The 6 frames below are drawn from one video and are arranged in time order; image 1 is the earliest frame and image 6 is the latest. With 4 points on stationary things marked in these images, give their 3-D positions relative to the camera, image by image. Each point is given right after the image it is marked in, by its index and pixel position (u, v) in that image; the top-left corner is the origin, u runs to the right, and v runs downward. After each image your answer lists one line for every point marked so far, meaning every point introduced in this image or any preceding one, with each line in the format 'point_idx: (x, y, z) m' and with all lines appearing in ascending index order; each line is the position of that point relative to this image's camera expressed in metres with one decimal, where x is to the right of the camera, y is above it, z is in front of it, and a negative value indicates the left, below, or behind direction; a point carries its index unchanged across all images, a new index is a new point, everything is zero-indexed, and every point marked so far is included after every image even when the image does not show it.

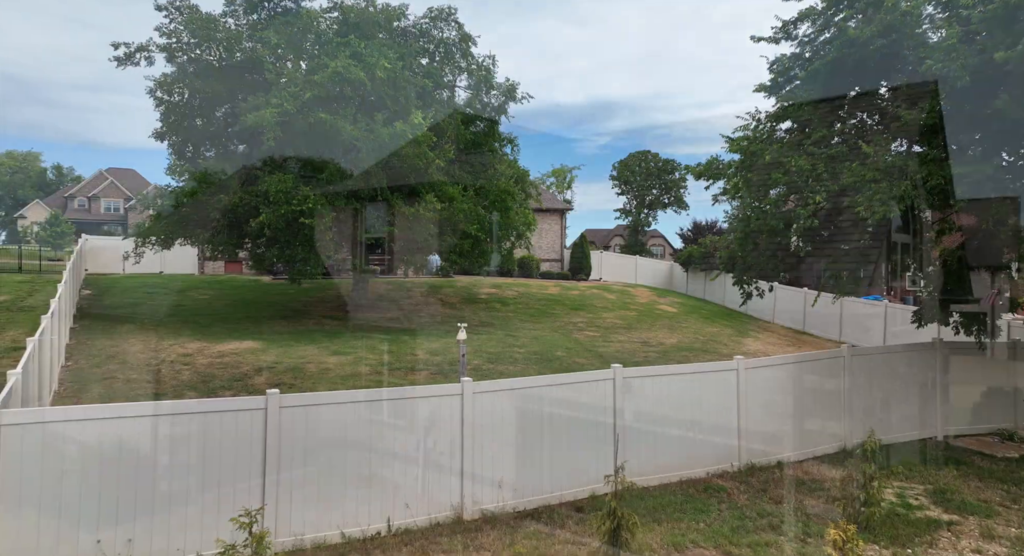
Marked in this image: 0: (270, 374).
0: (-4.2, -1.7, +10.8) m
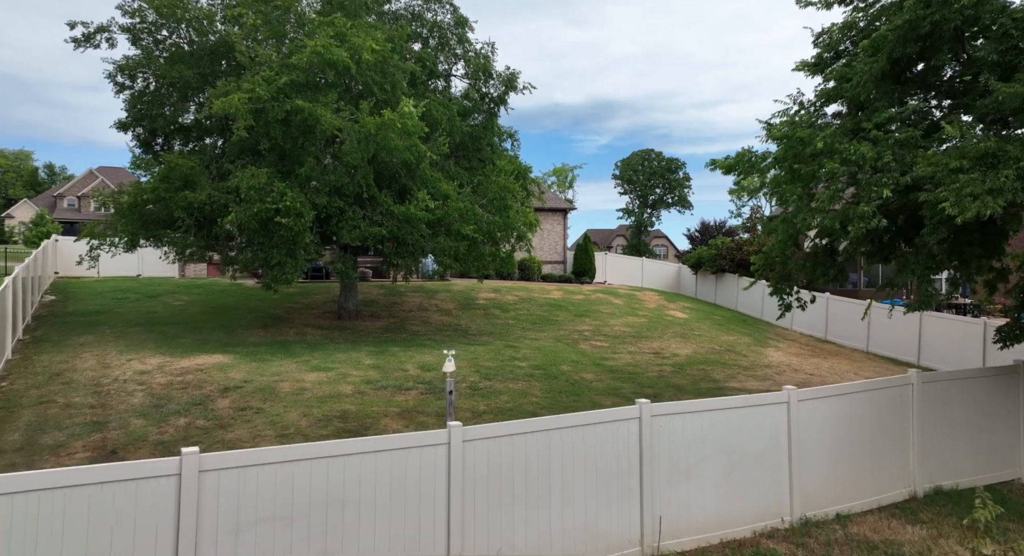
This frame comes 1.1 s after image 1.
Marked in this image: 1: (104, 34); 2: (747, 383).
0: (-4.2, -1.8, +9.5) m
1: (-8.2, +4.9, +12.5) m
2: (+4.7, -2.1, +12.3) m
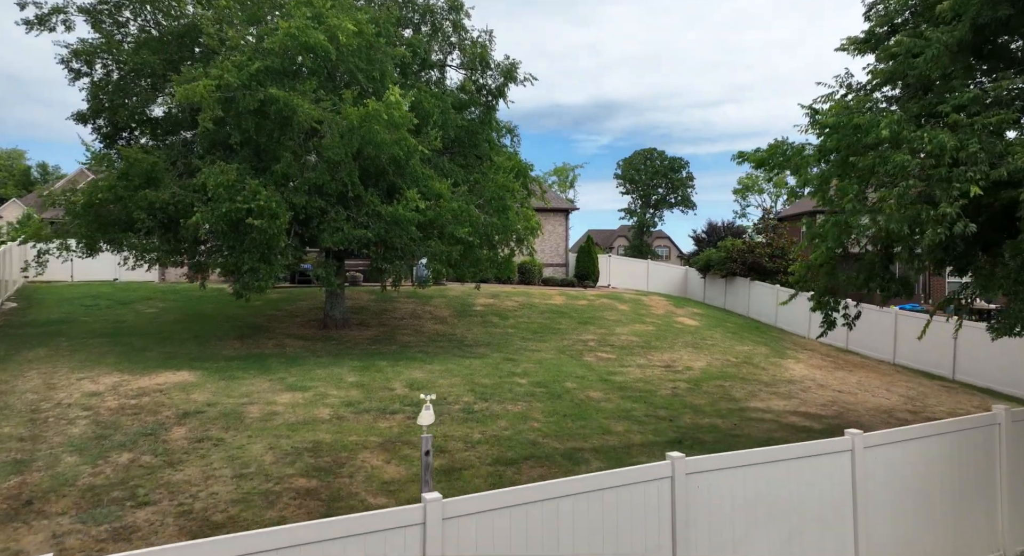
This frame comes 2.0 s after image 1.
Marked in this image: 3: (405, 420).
0: (-4.2, -1.9, +8.3) m
1: (-8.2, +4.8, +11.3) m
2: (+4.7, -2.2, +11.1) m
3: (-1.6, -2.1, +9.1) m
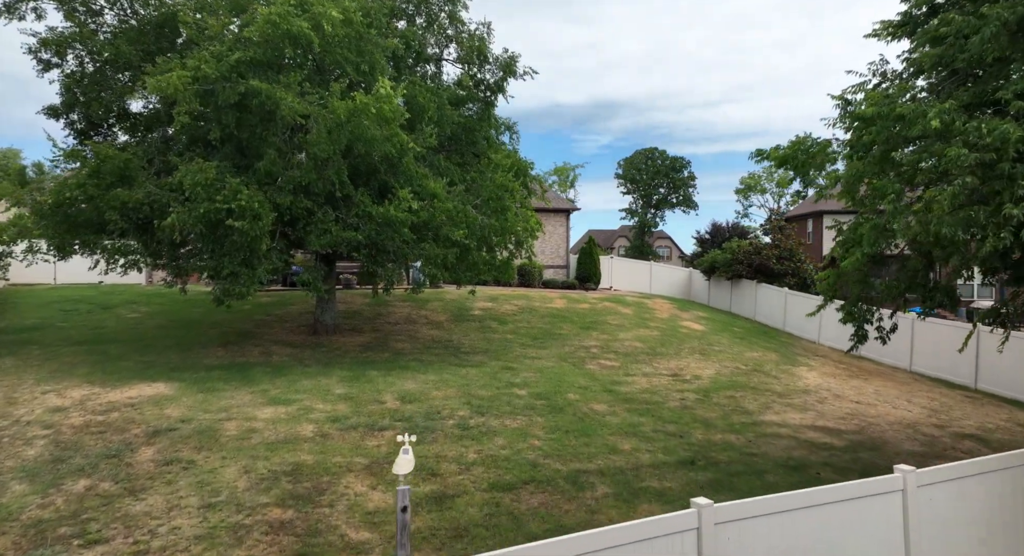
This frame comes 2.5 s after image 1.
0: (-4.3, -2.0, +7.6) m
1: (-8.3, +4.7, +10.6) m
2: (+4.6, -2.3, +10.5) m
3: (-1.6, -2.2, +8.4) m
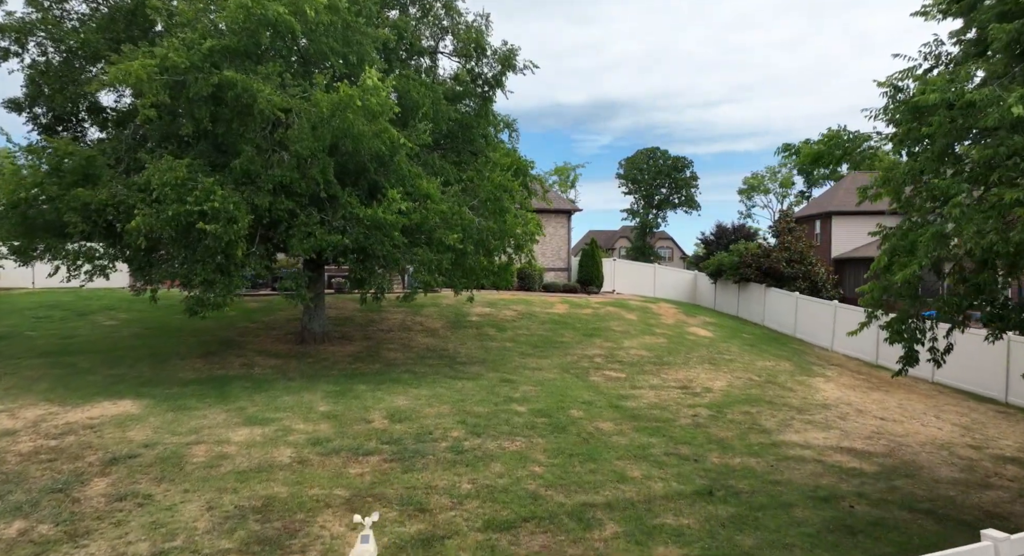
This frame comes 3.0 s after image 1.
0: (-4.3, -2.1, +6.8) m
1: (-8.3, +4.6, +9.8) m
2: (+4.6, -2.4, +9.7) m
3: (-1.6, -2.3, +7.6) m
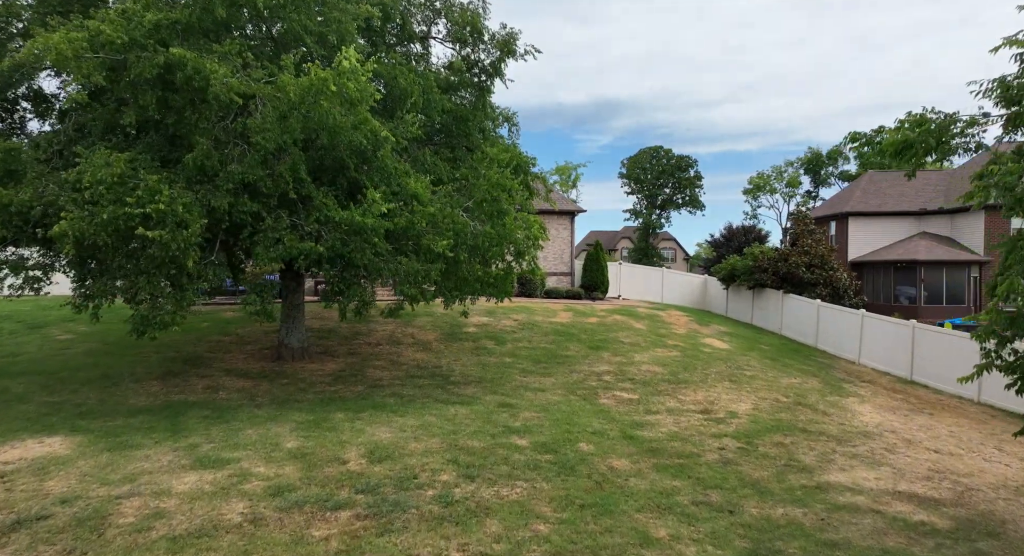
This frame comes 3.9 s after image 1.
0: (-4.3, -2.3, +5.4) m
1: (-8.3, +4.4, +8.5) m
2: (+4.6, -2.6, +8.3) m
3: (-1.6, -2.5, +6.2) m
